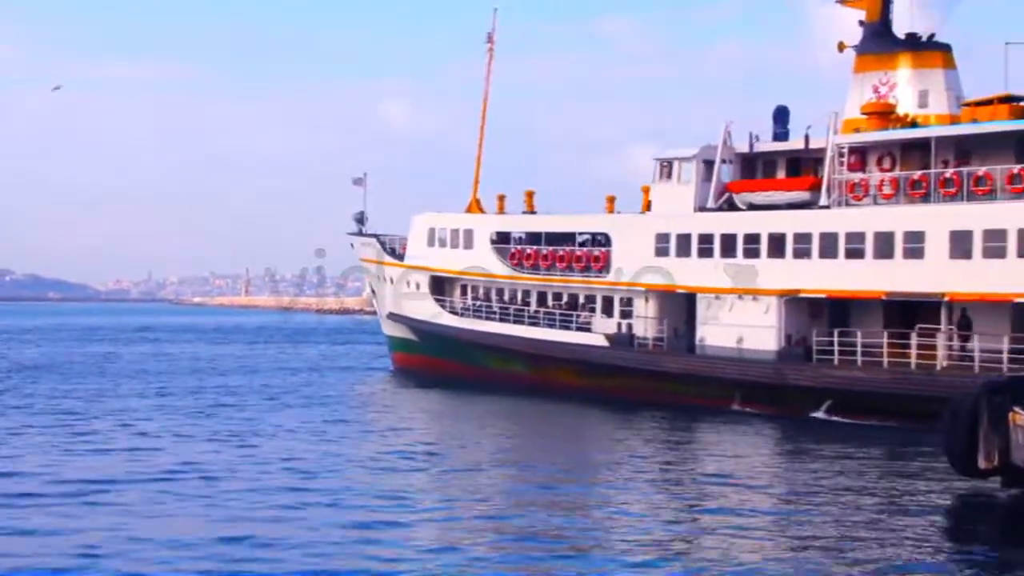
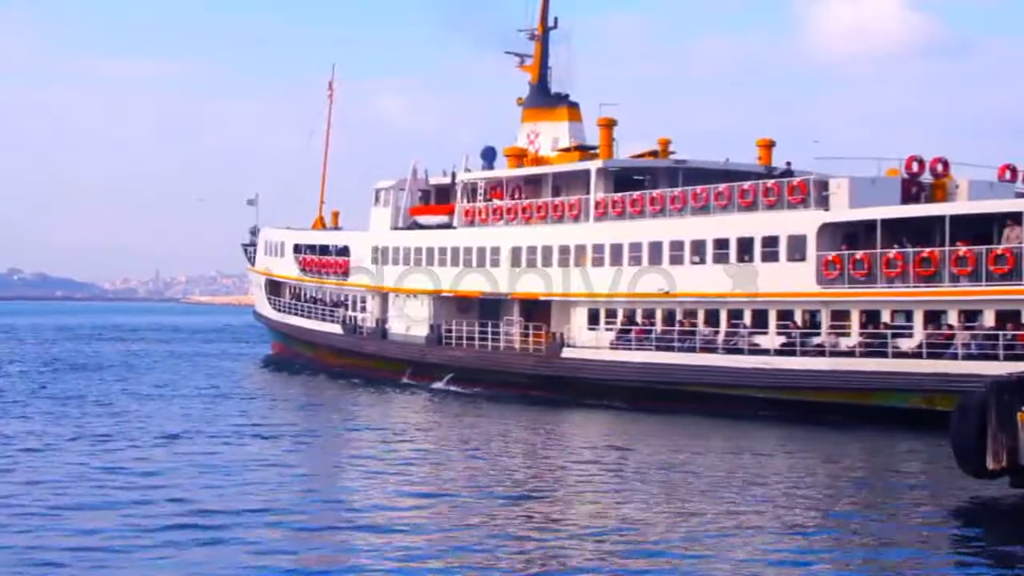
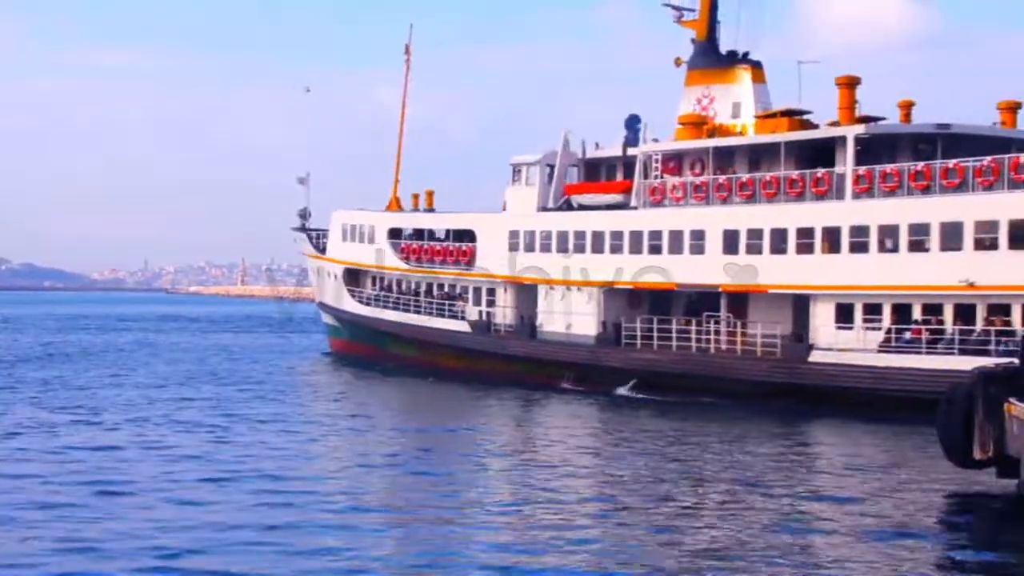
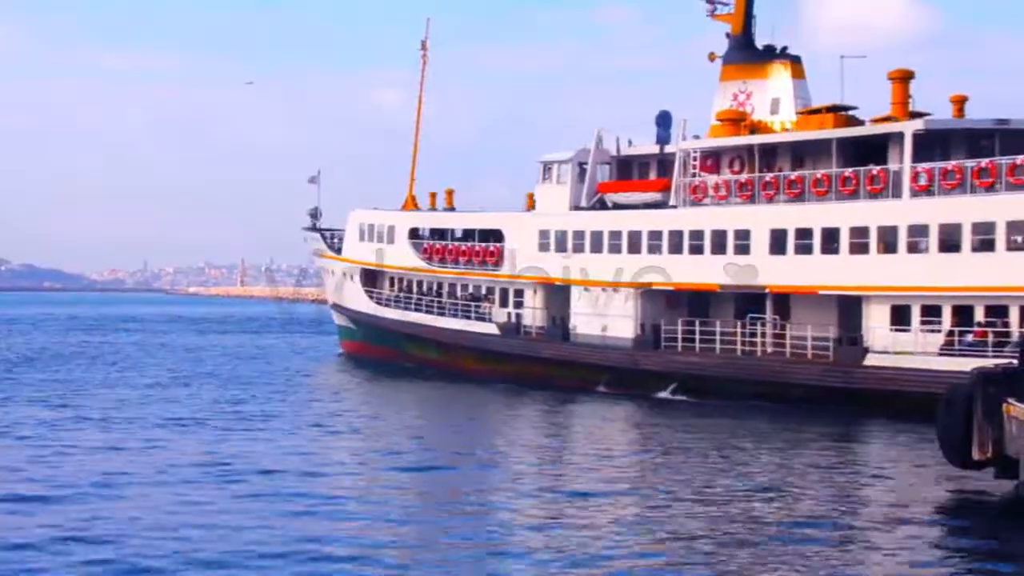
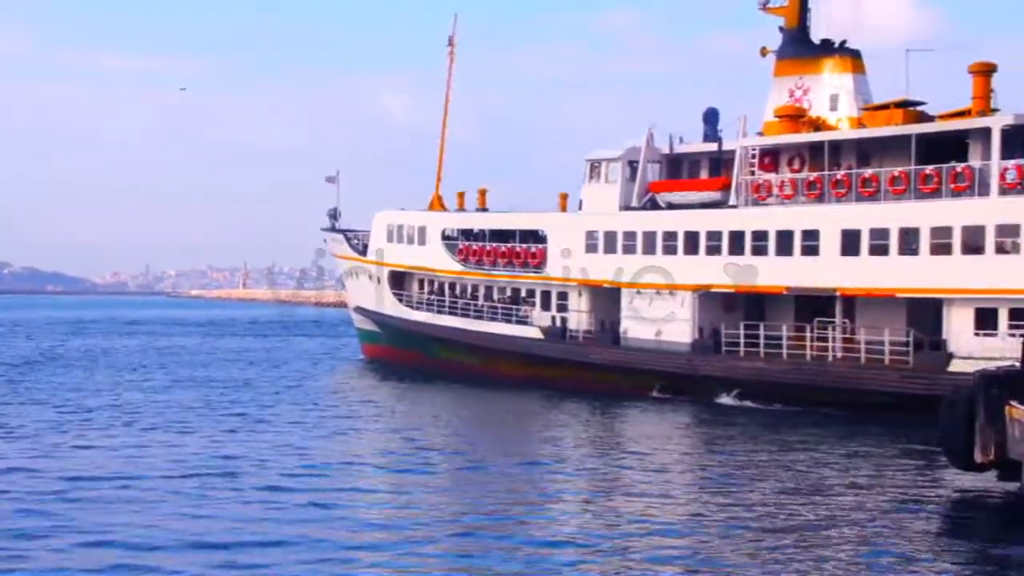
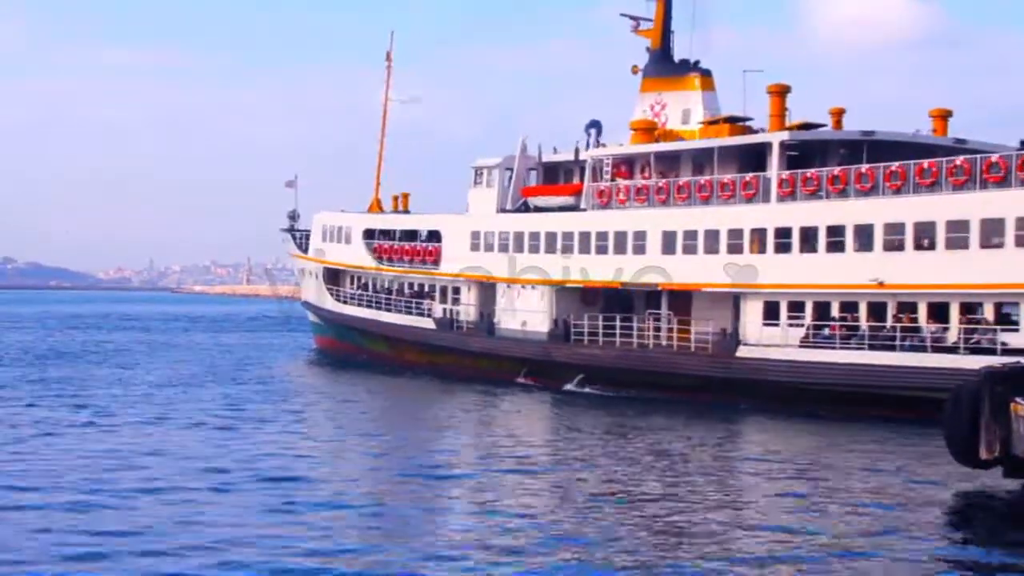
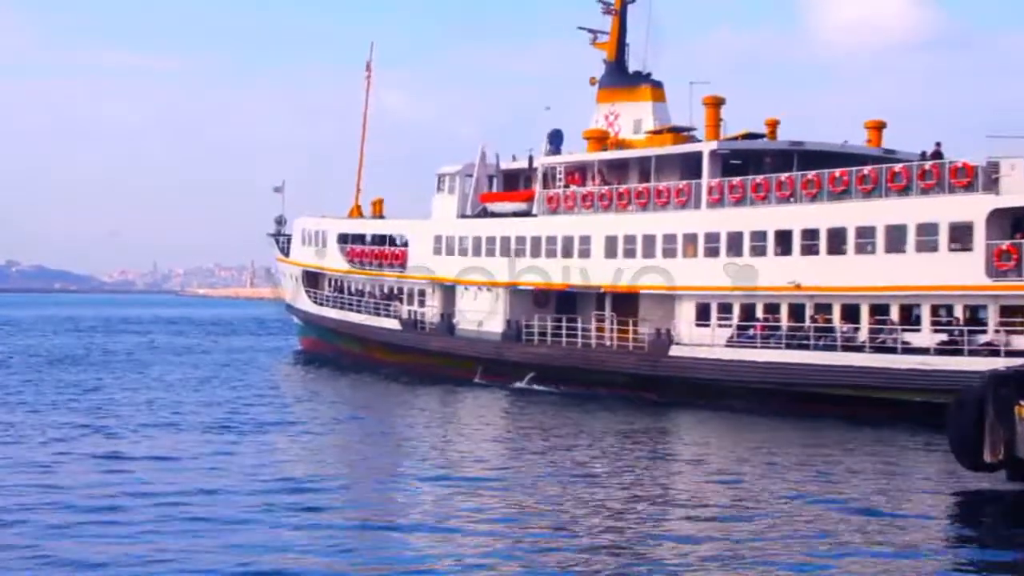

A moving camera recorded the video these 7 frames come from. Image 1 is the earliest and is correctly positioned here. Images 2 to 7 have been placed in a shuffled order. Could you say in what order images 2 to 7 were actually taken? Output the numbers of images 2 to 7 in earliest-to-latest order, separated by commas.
5, 4, 3, 6, 7, 2
